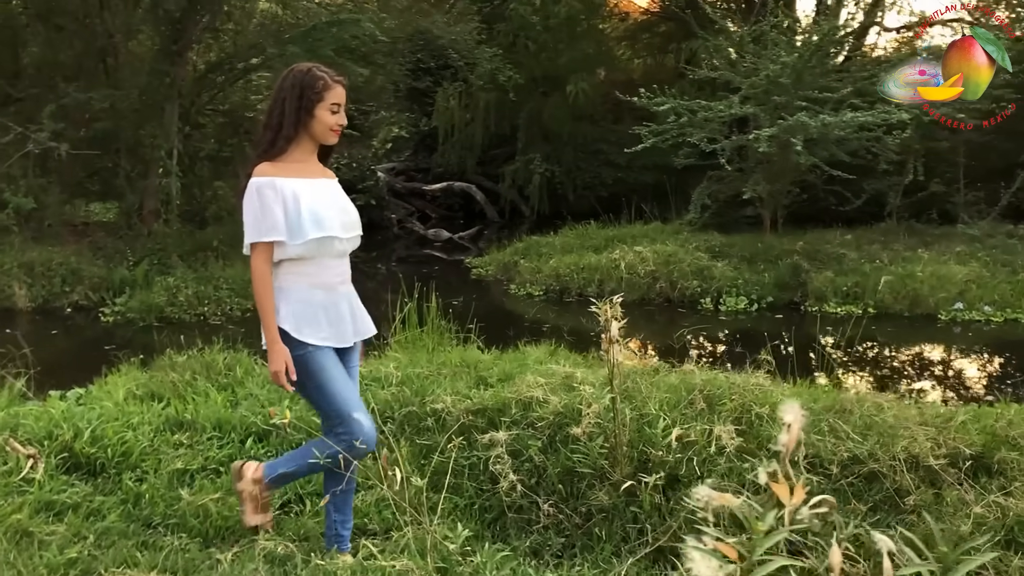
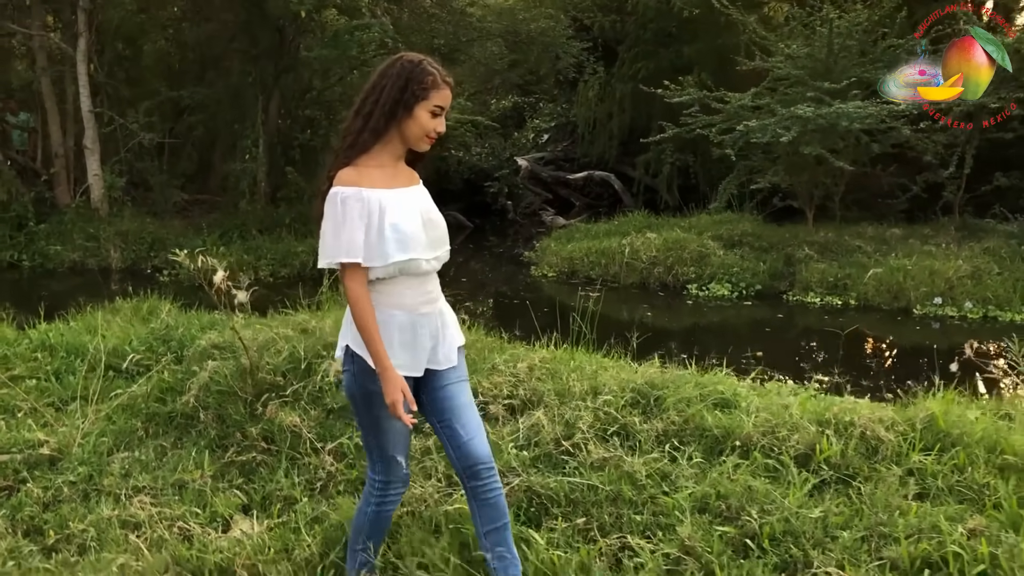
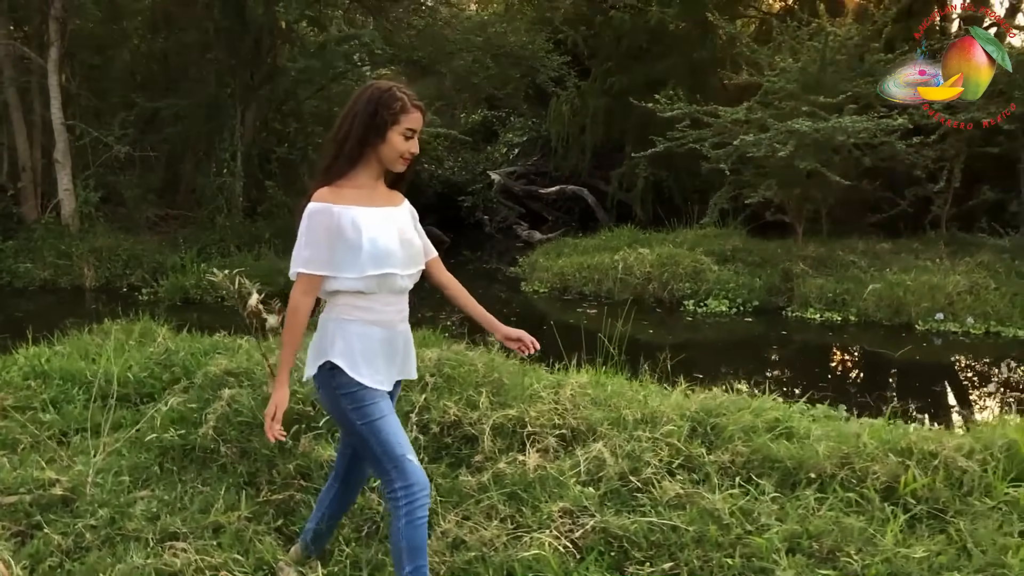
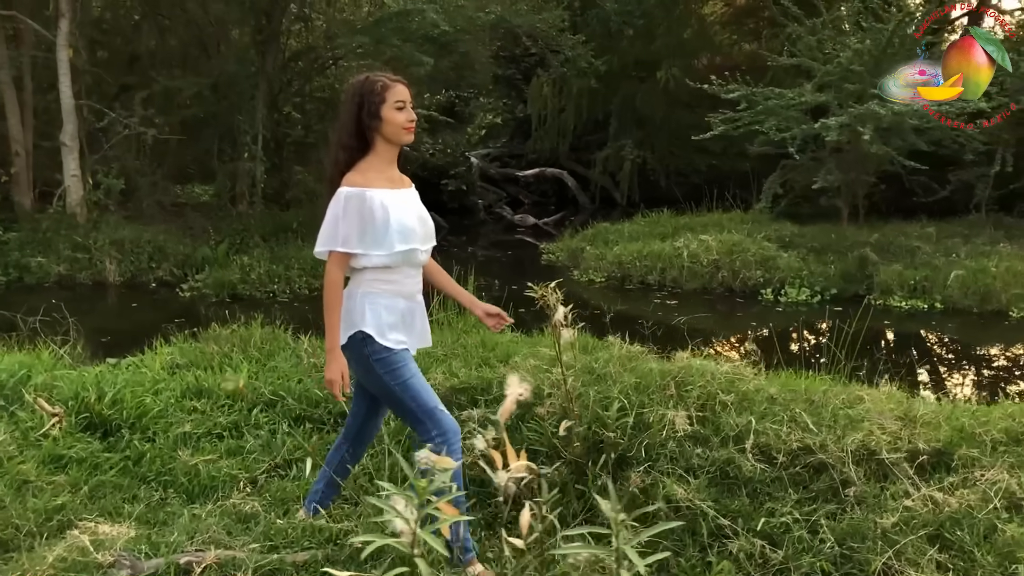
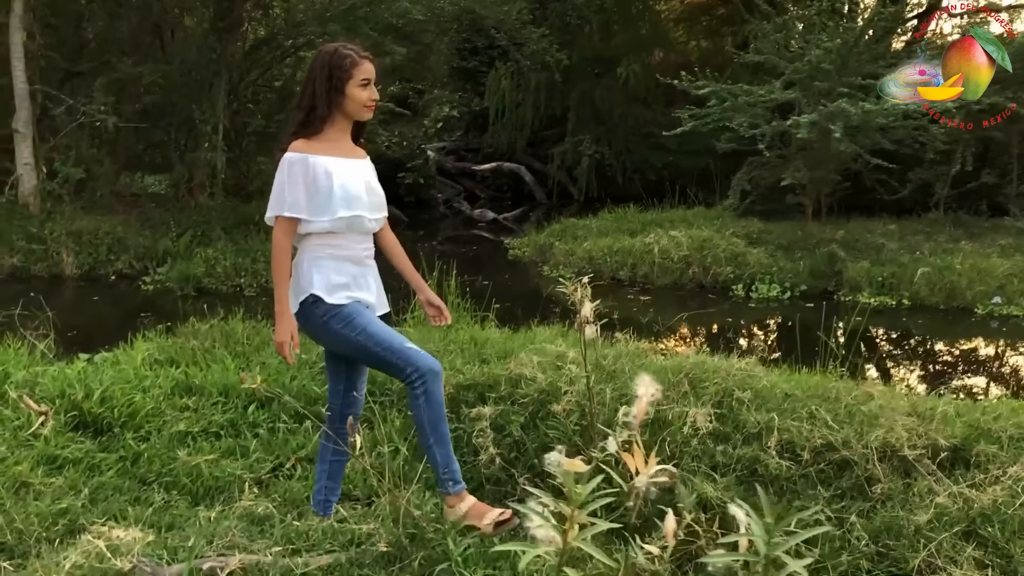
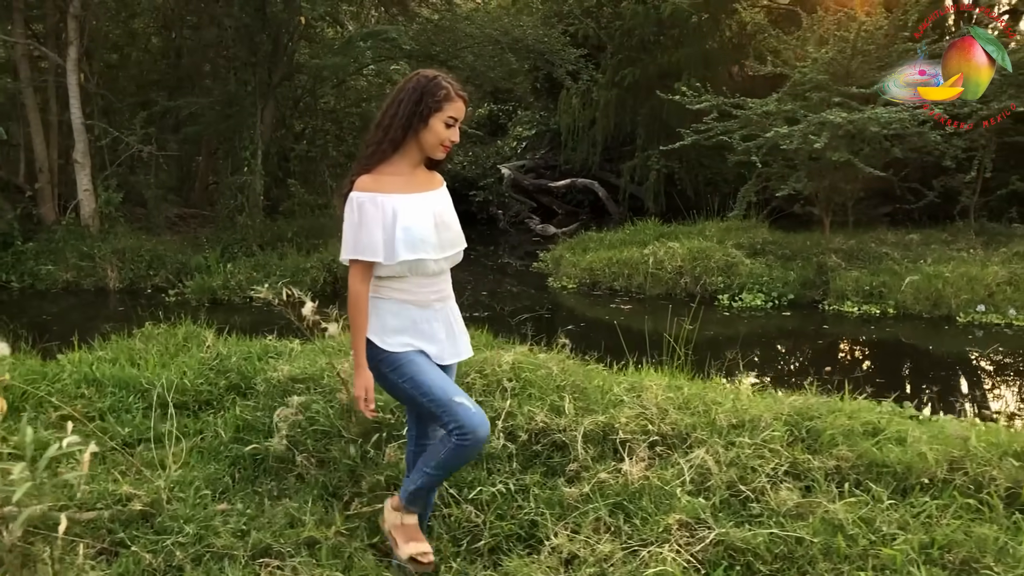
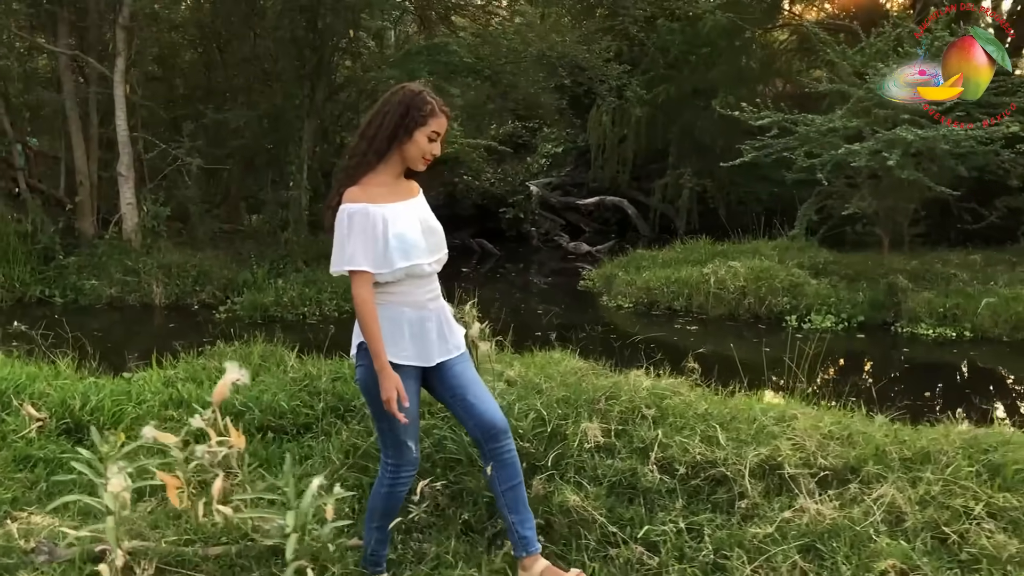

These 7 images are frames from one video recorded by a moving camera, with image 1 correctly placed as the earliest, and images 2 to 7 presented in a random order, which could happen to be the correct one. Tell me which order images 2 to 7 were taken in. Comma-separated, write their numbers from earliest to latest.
5, 4, 7, 6, 3, 2
